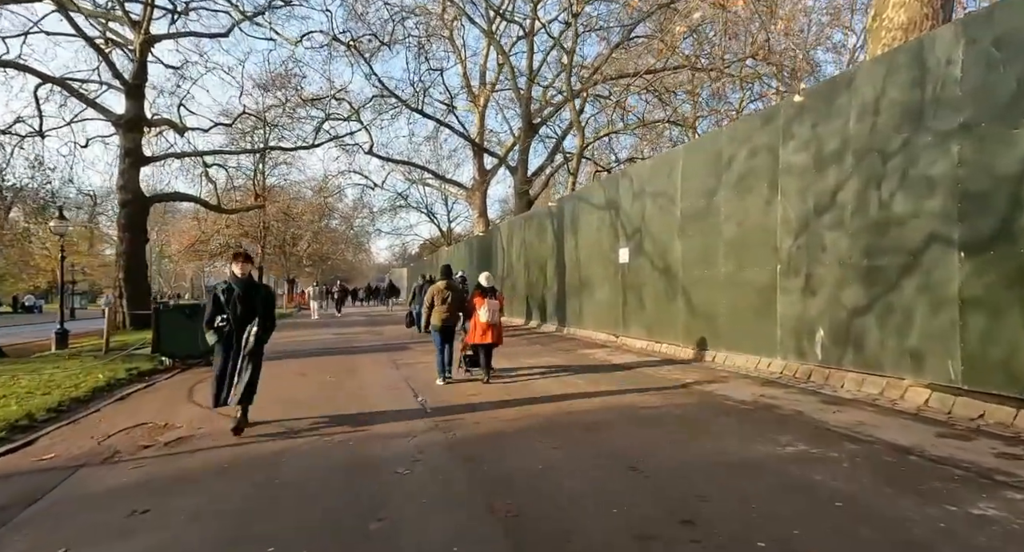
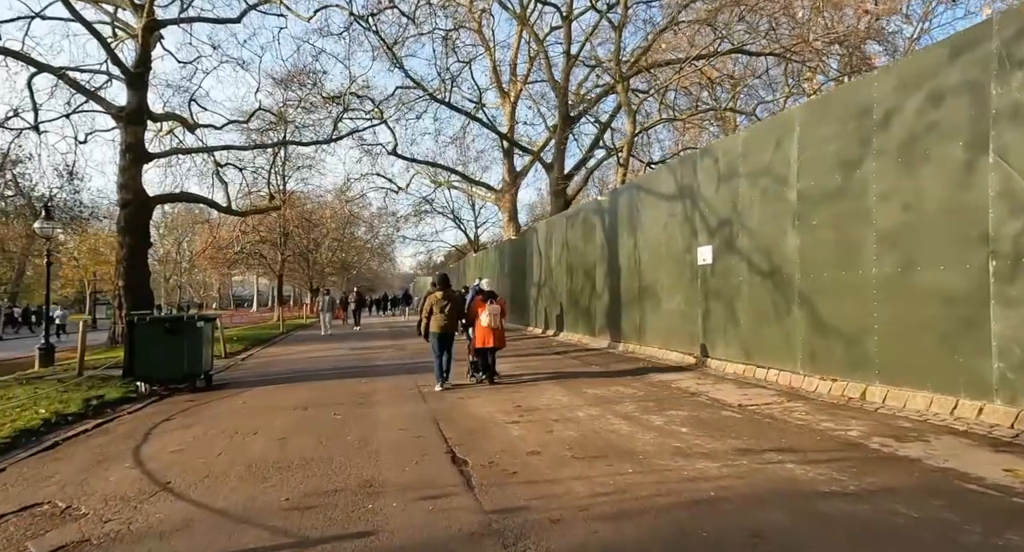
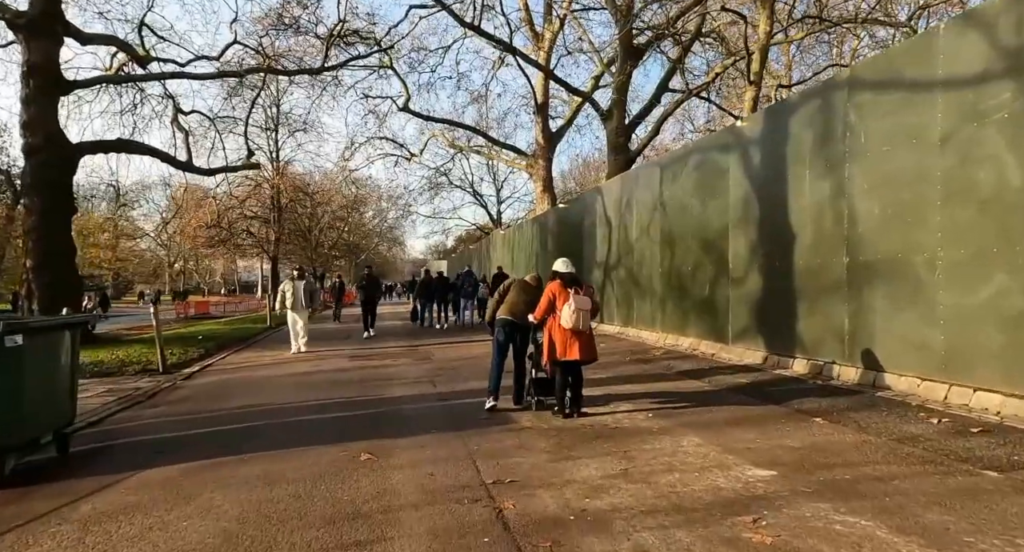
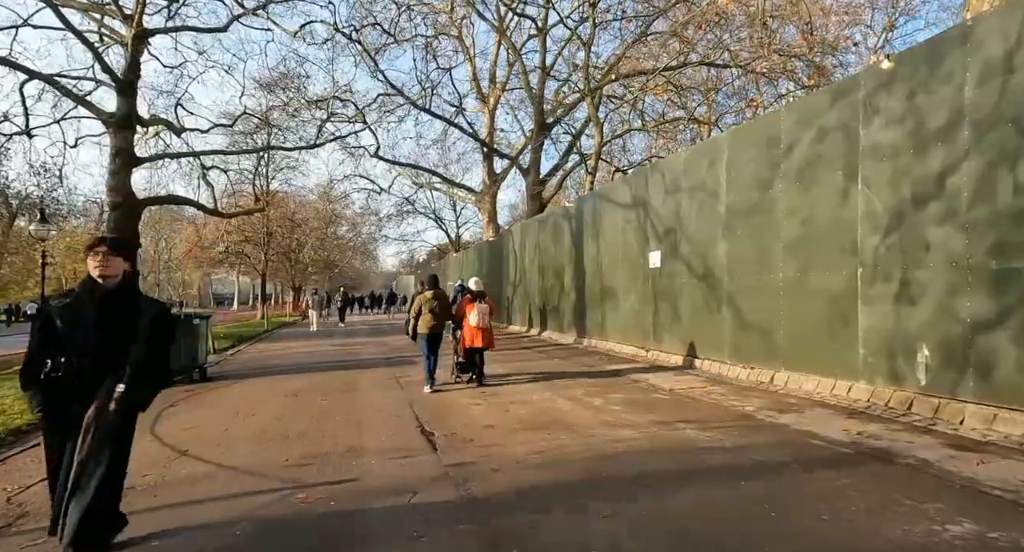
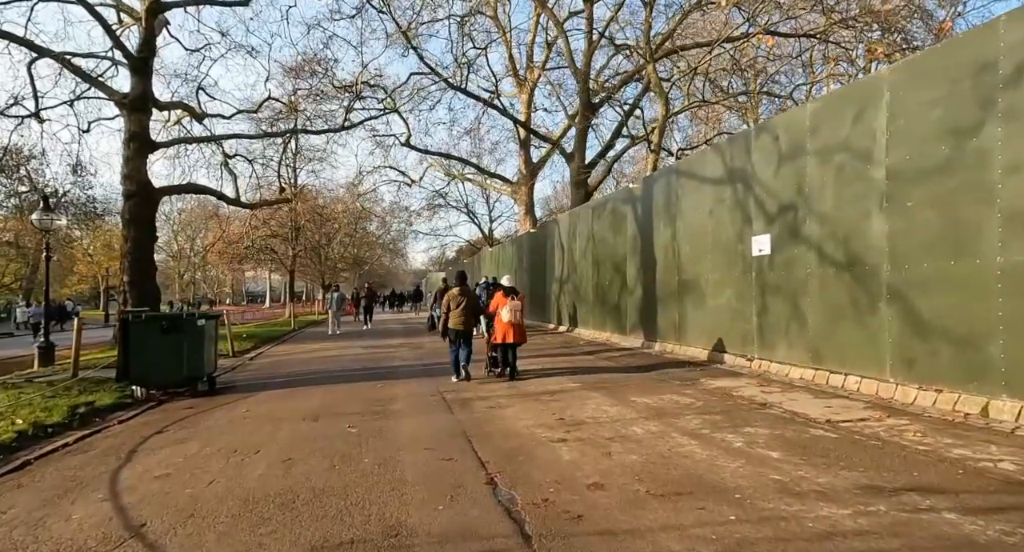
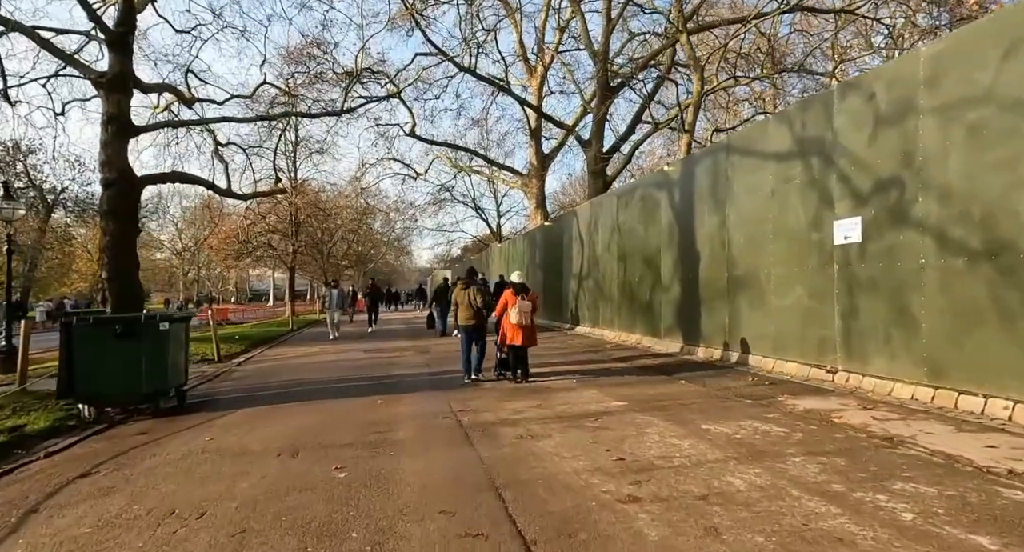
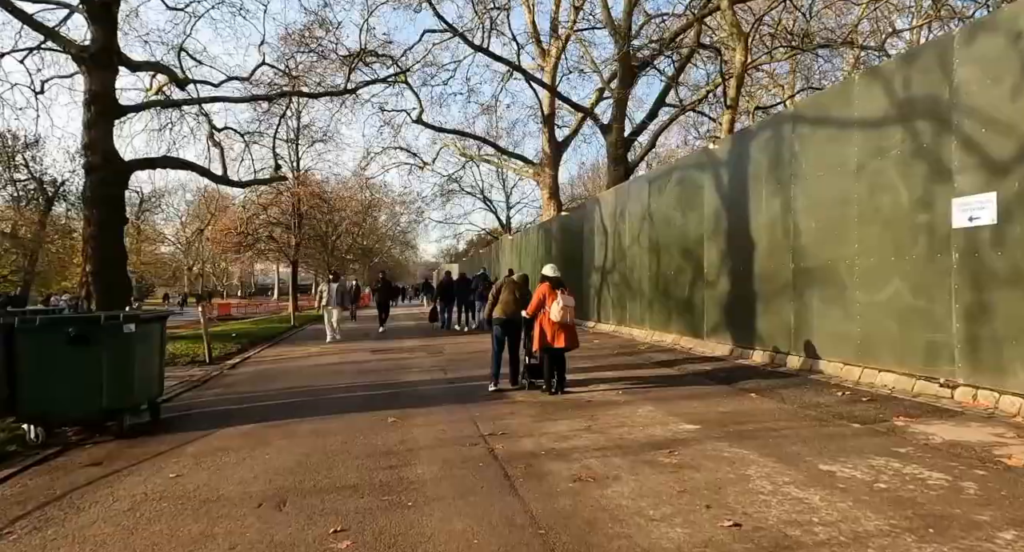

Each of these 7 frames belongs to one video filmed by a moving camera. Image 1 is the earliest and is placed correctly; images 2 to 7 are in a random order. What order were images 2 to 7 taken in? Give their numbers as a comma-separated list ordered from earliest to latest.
4, 2, 5, 6, 7, 3
